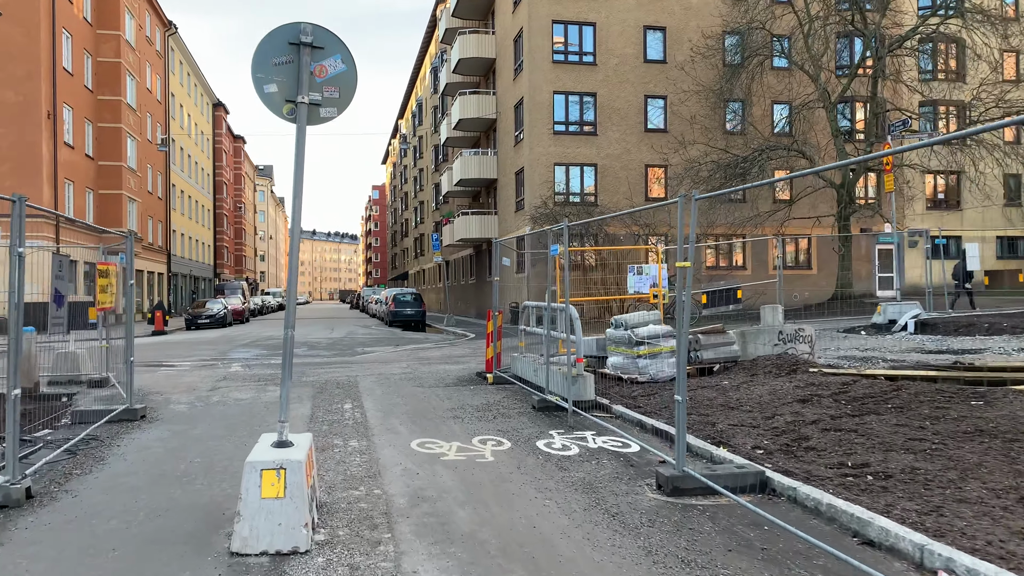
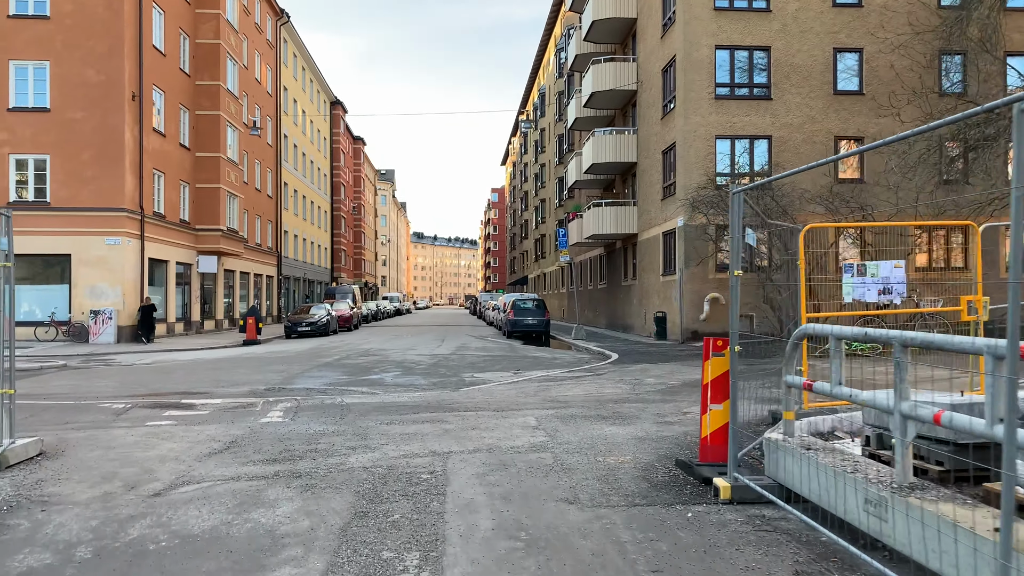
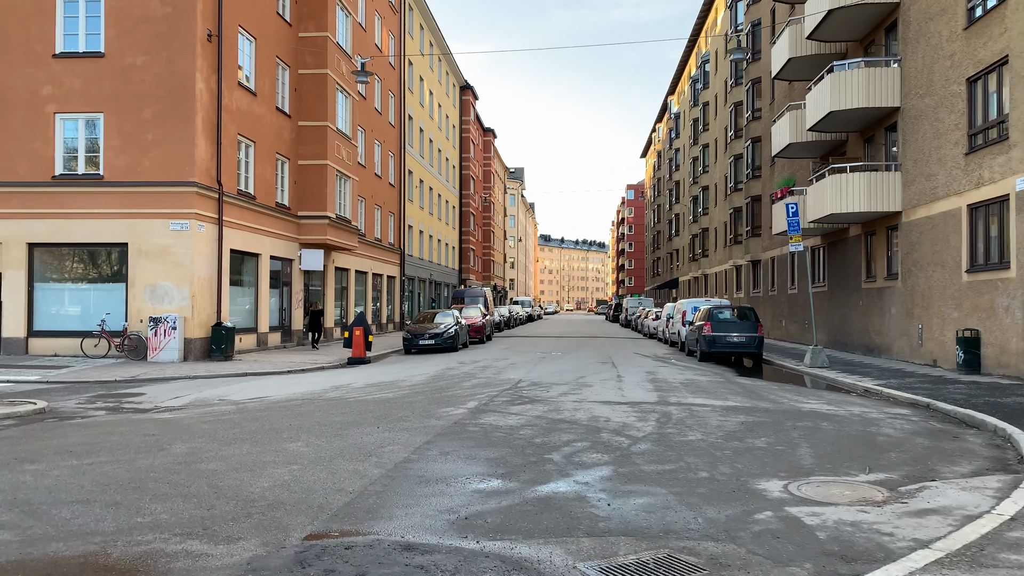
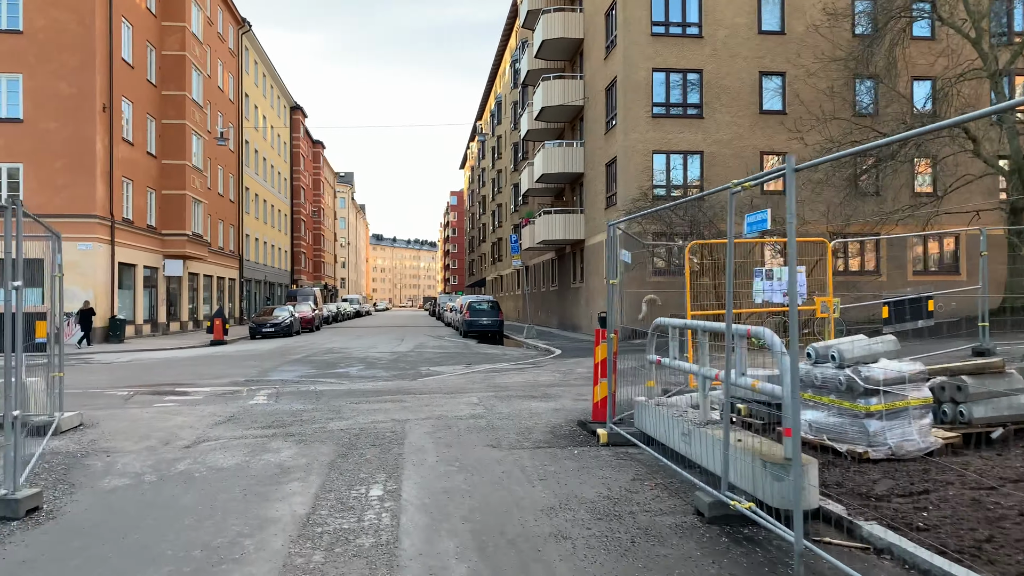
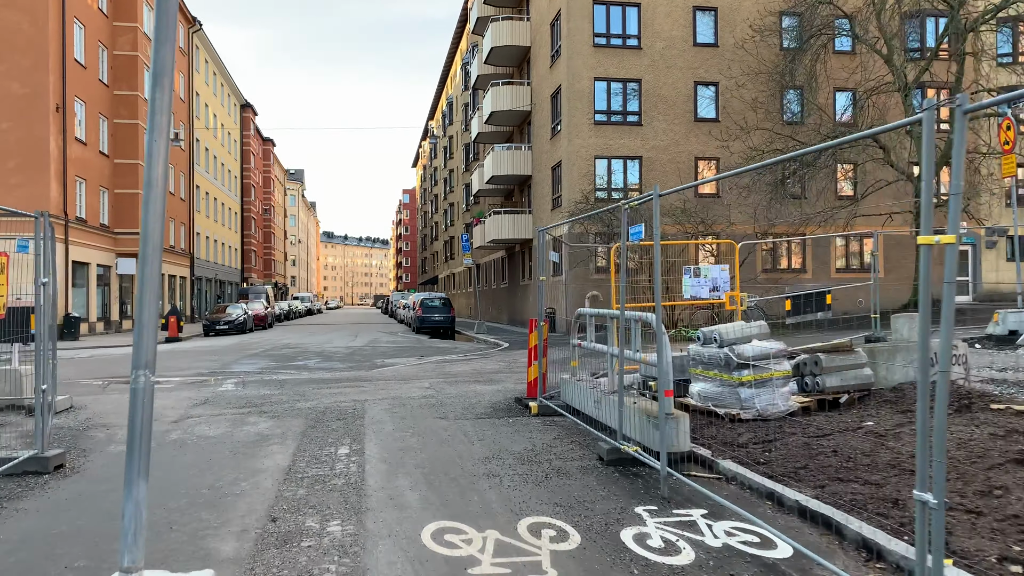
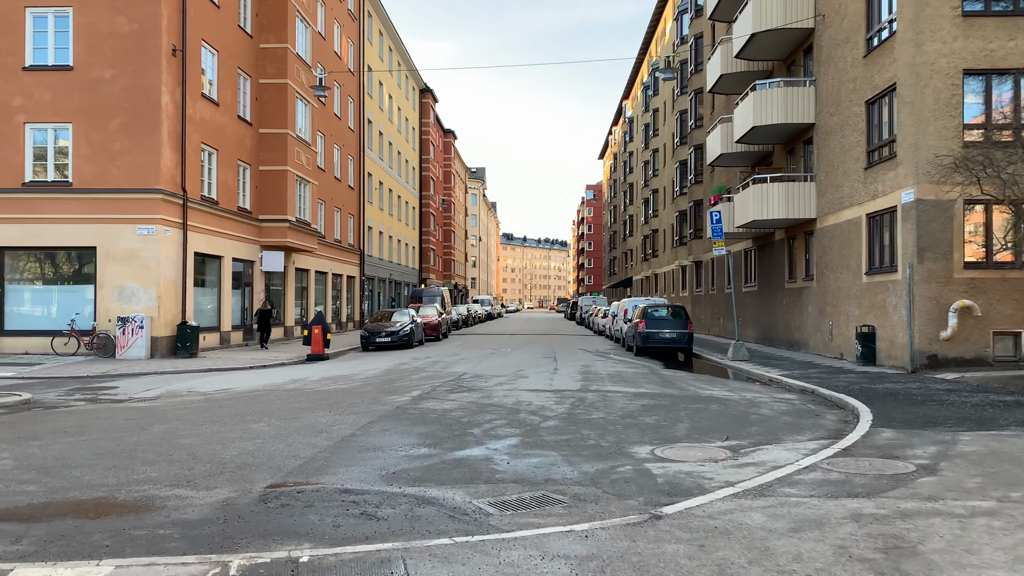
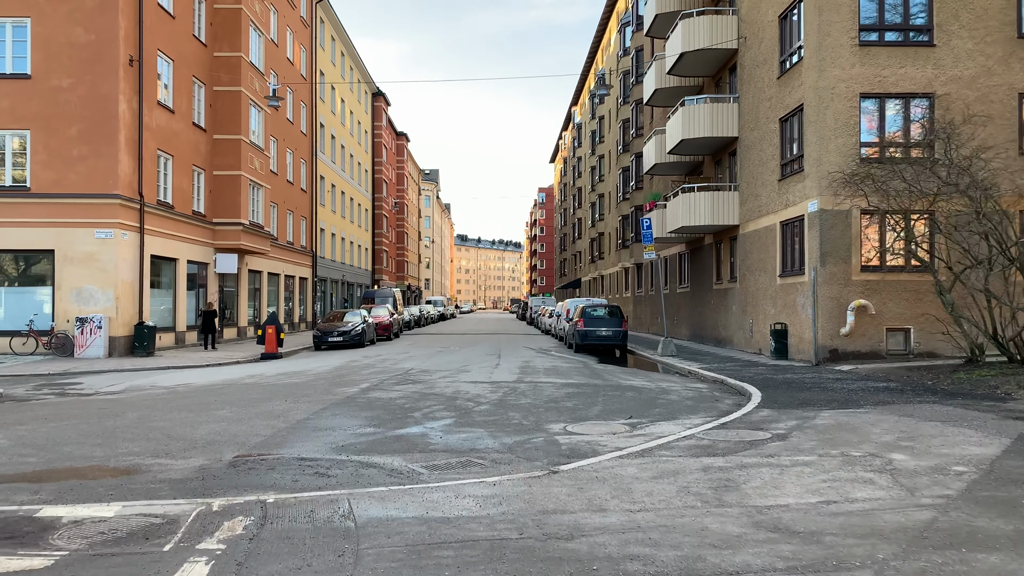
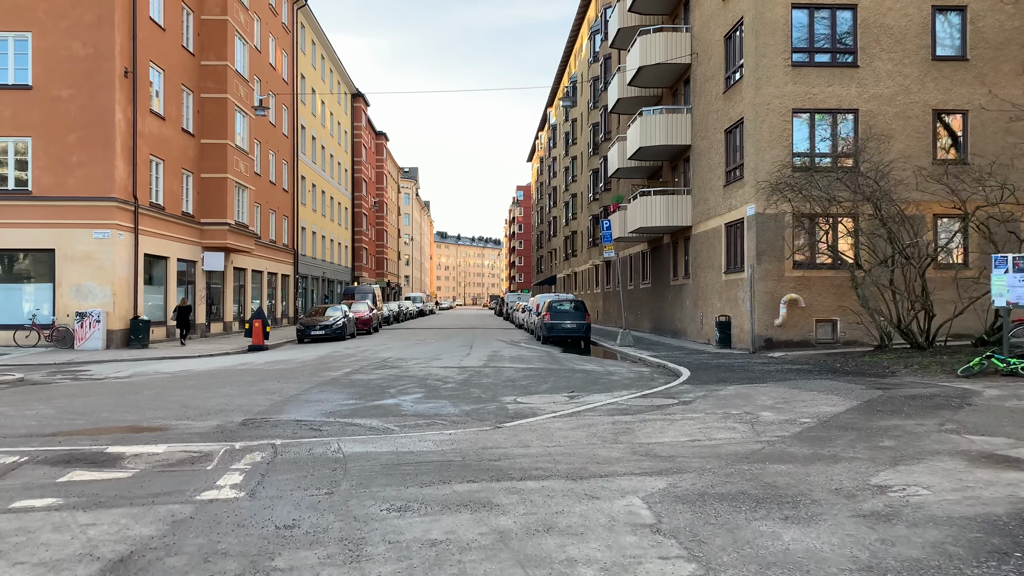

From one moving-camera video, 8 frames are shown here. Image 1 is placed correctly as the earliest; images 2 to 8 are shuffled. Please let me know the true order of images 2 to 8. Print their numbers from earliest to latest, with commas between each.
5, 4, 2, 8, 7, 6, 3
